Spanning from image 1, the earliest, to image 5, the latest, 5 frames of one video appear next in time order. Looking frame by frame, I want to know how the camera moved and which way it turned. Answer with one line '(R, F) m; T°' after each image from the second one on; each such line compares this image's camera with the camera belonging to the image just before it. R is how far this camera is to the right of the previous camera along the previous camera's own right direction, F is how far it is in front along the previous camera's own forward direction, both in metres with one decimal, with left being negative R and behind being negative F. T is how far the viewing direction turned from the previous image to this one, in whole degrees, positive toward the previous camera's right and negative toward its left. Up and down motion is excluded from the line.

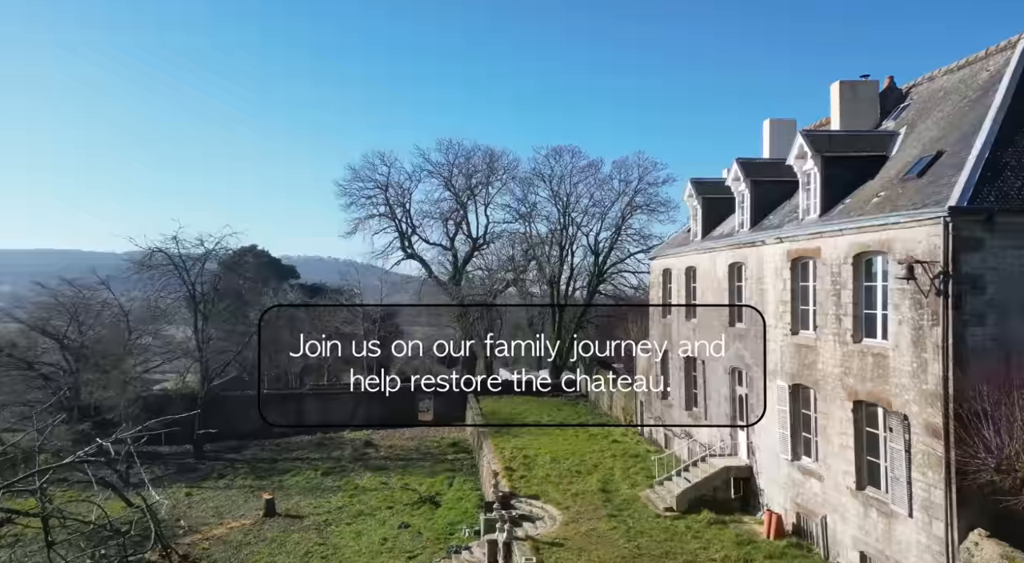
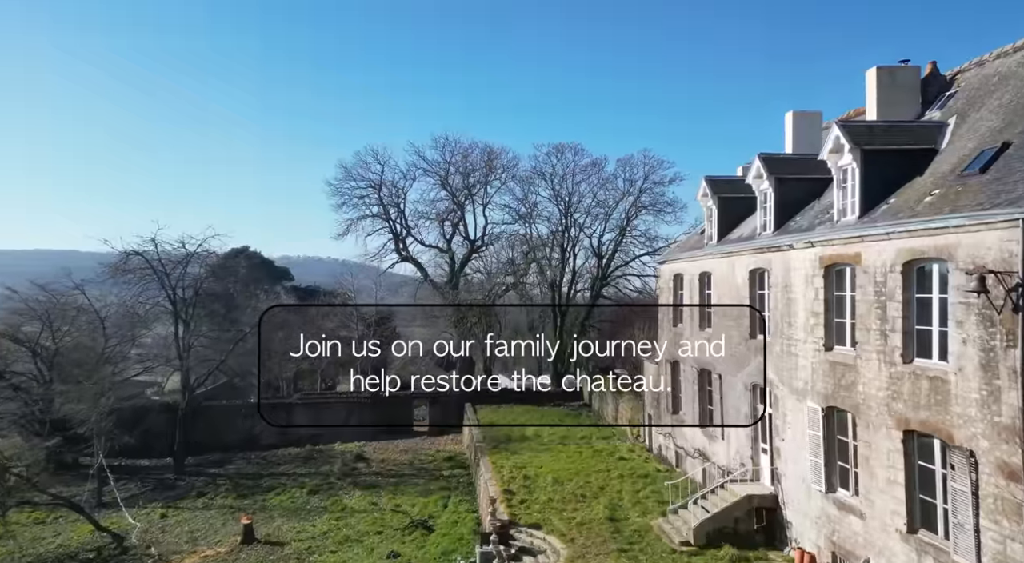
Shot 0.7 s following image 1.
(0.0, +1.5) m; 0°
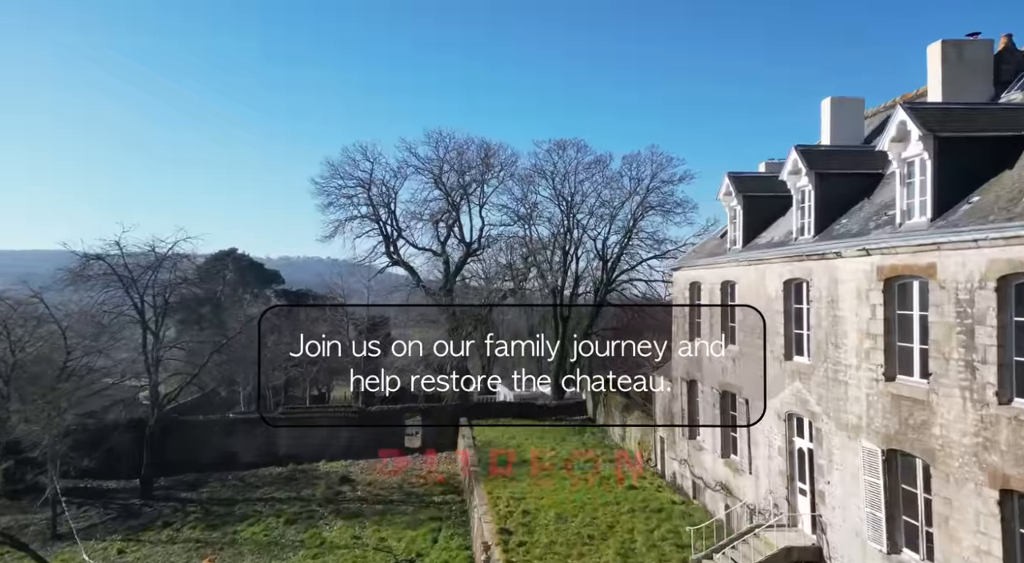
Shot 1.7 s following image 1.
(+0.1, +2.1) m; 0°
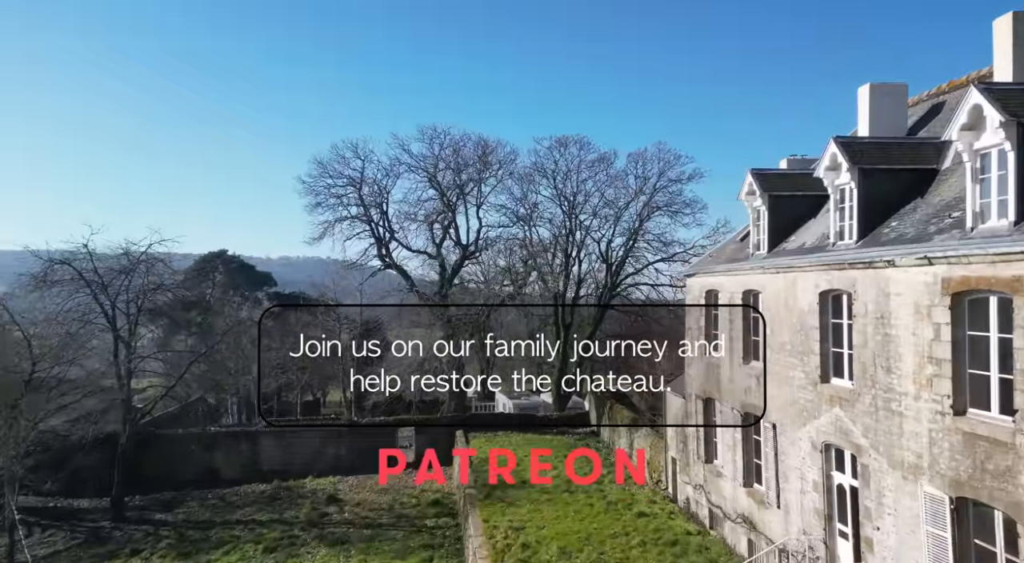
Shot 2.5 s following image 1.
(0.0, +1.6) m; 0°
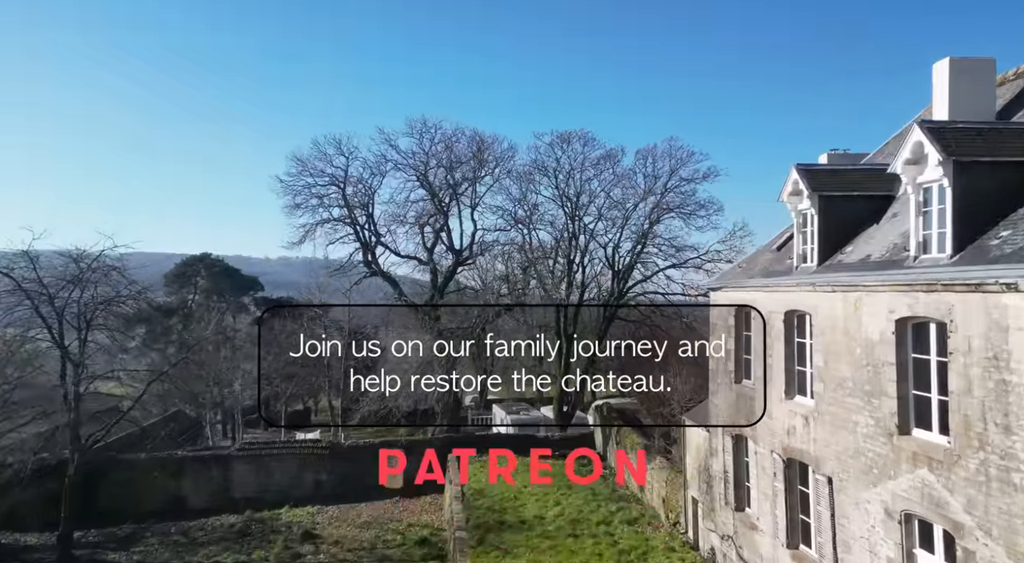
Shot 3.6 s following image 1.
(+0.1, +2.4) m; 0°
